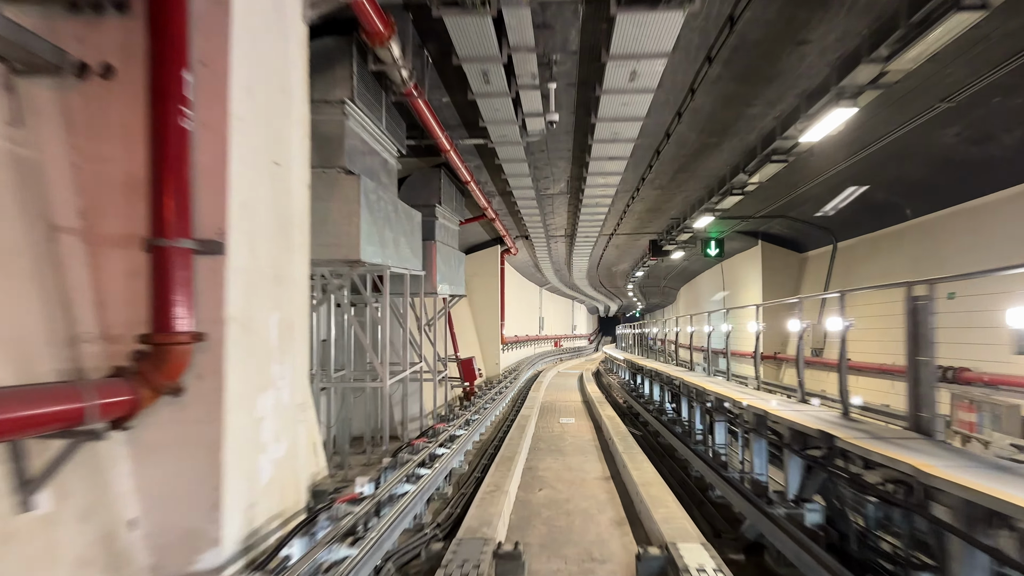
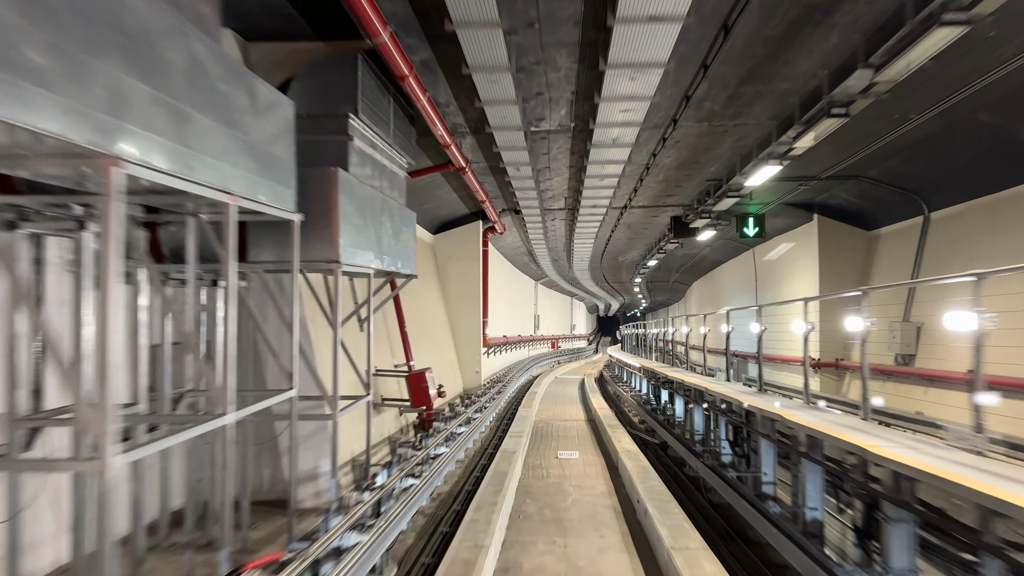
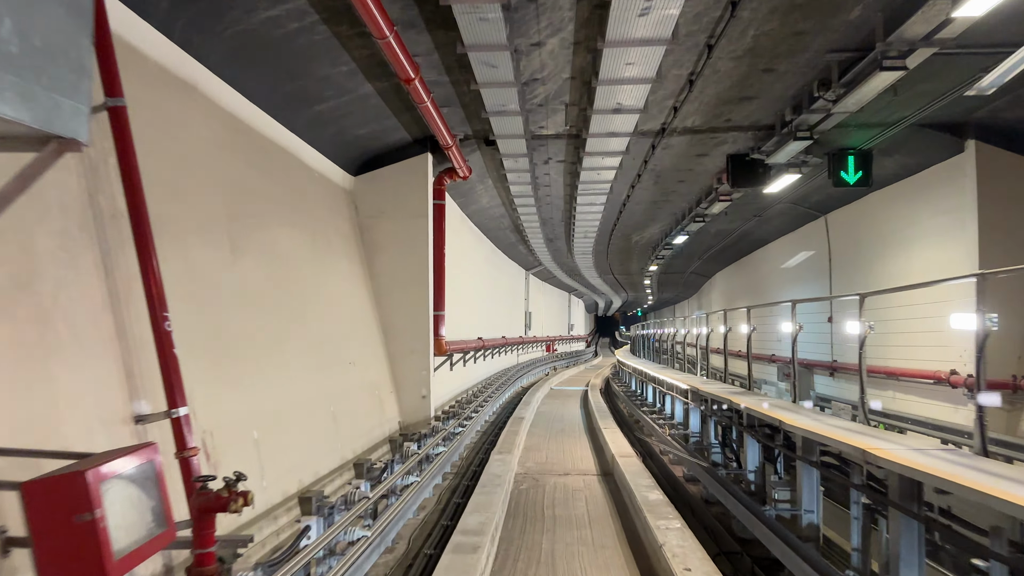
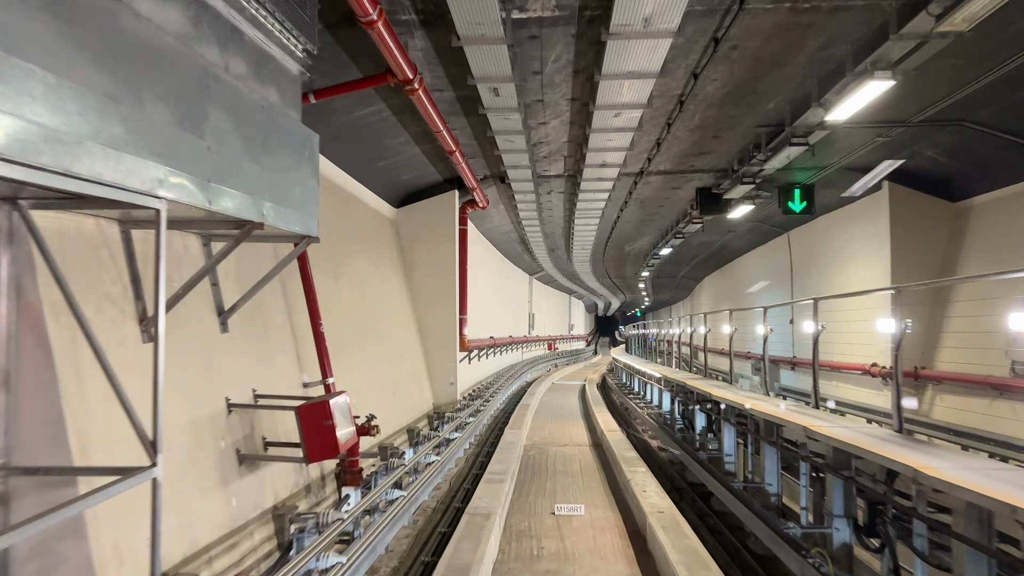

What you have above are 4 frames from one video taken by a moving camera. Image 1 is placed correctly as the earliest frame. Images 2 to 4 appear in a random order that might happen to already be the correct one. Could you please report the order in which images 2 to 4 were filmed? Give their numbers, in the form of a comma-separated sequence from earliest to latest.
2, 4, 3
